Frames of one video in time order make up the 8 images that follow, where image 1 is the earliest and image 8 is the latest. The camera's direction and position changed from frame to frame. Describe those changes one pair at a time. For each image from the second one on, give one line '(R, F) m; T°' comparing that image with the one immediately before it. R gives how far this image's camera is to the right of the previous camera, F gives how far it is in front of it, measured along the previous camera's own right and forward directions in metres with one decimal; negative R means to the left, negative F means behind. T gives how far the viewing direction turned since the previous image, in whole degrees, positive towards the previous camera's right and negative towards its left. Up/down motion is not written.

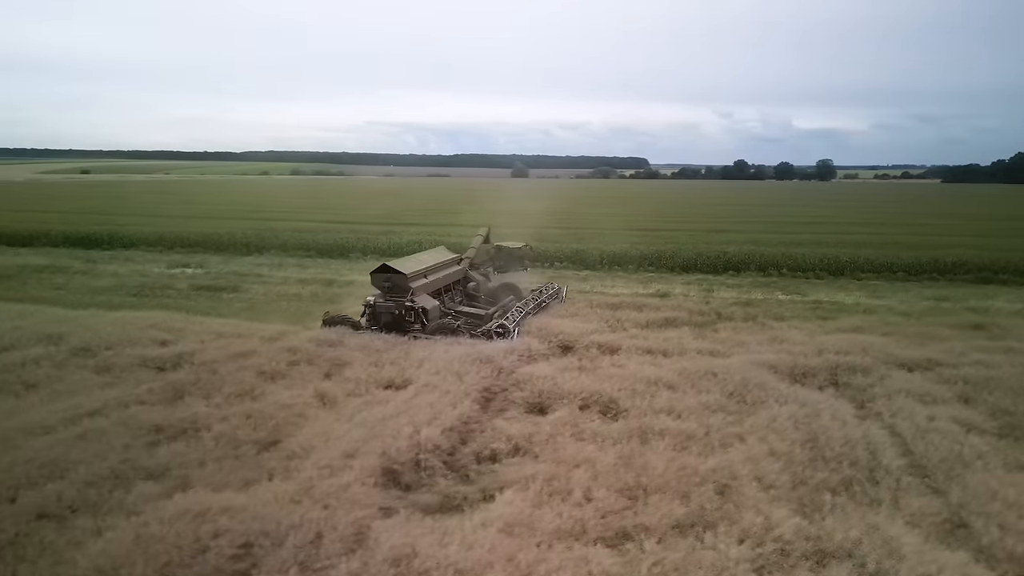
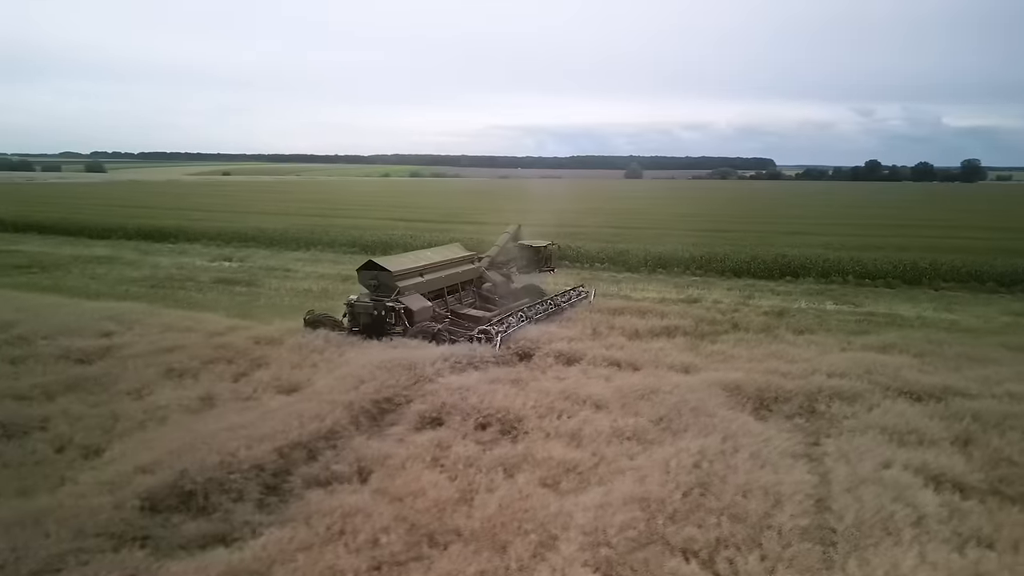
(+1.9, +1.0) m; -9°
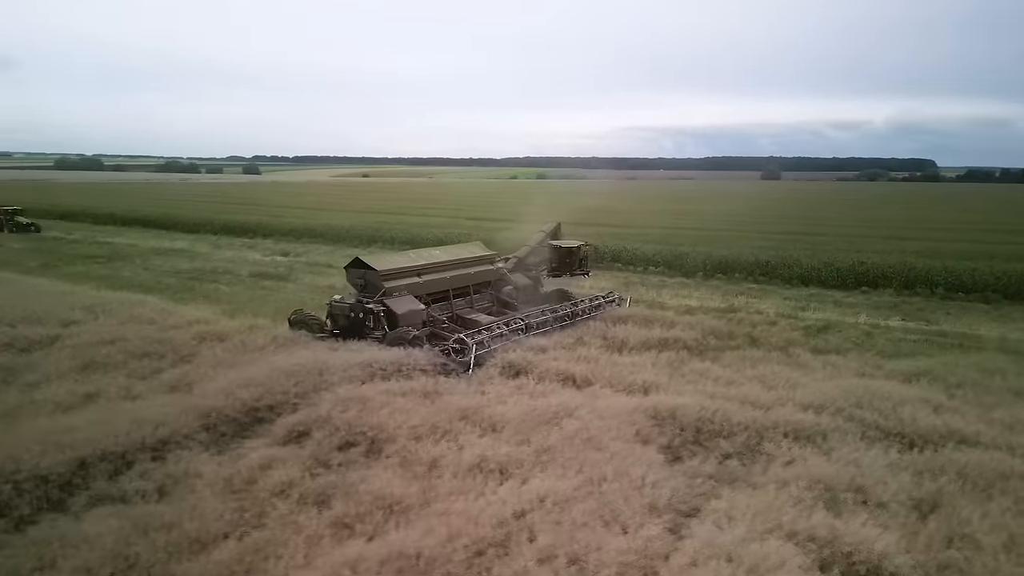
(+1.9, +1.0) m; -10°
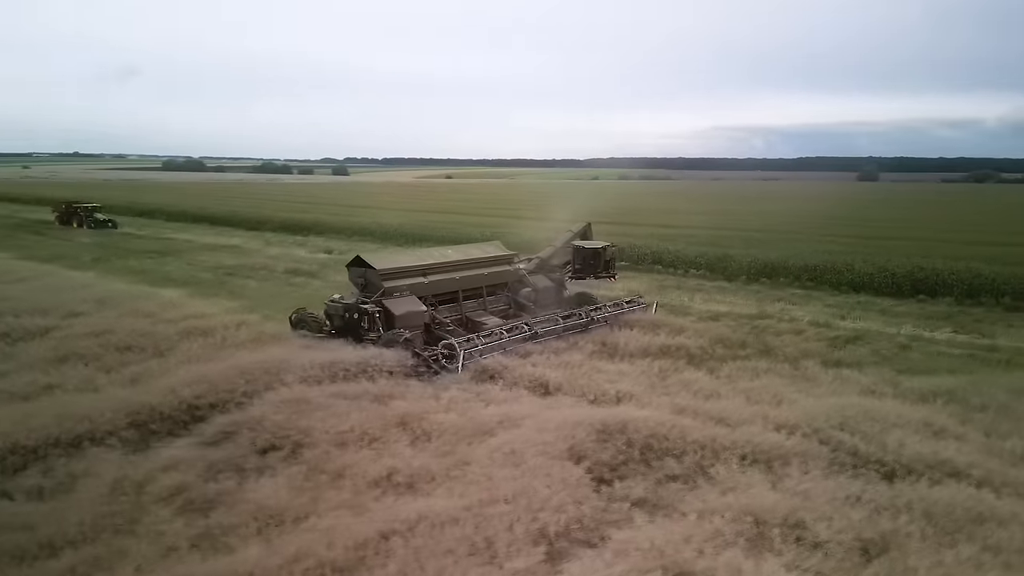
(+1.1, +0.4) m; -6°
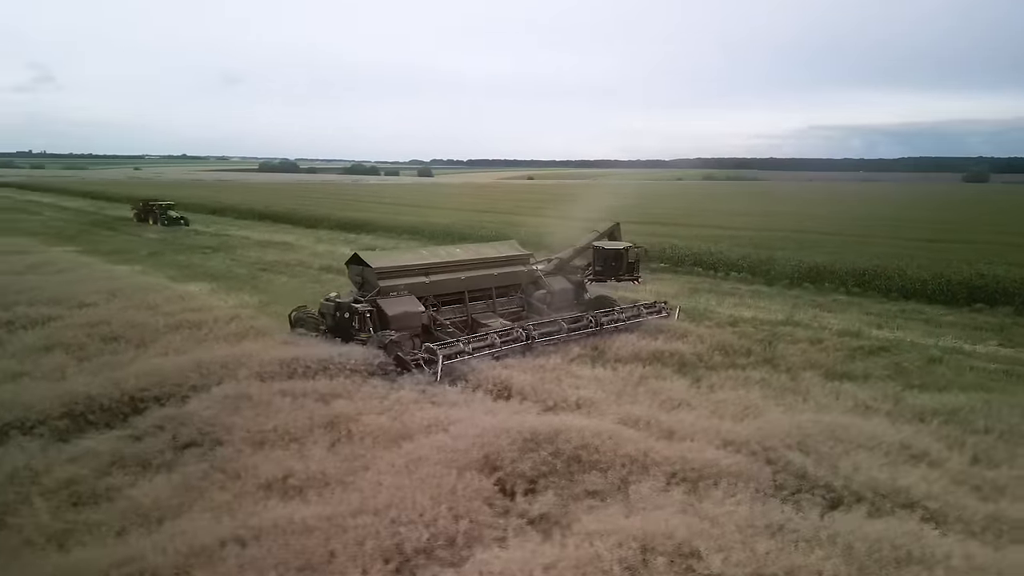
(+1.1, +0.3) m; -6°
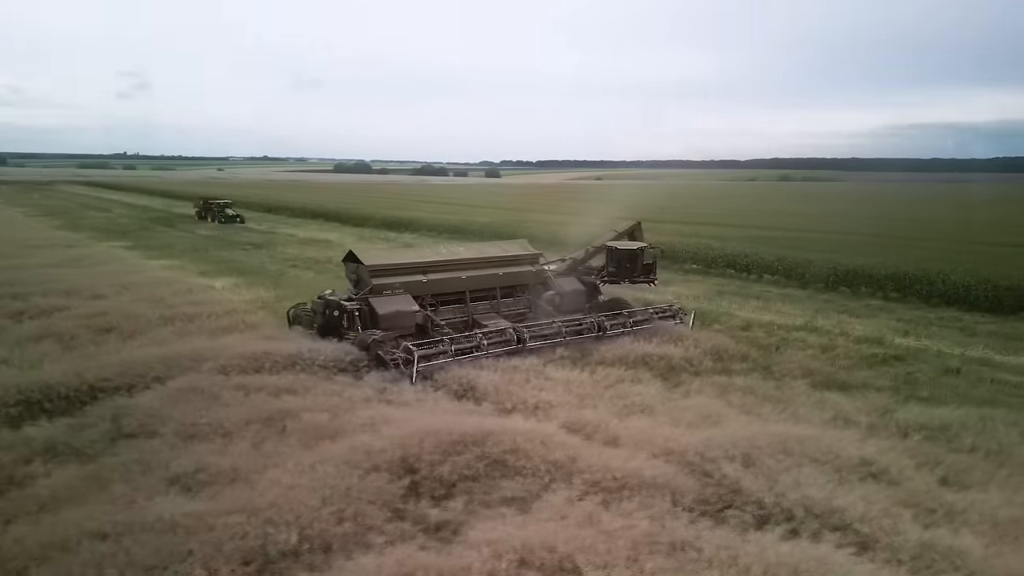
(+0.9, +0.2) m; -5°
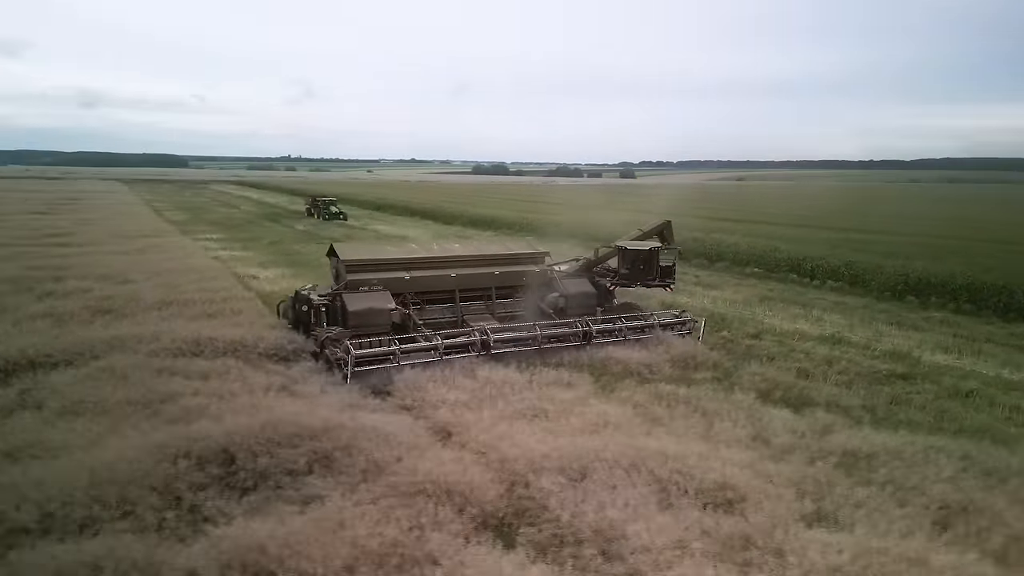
(+1.8, +0.4) m; -10°
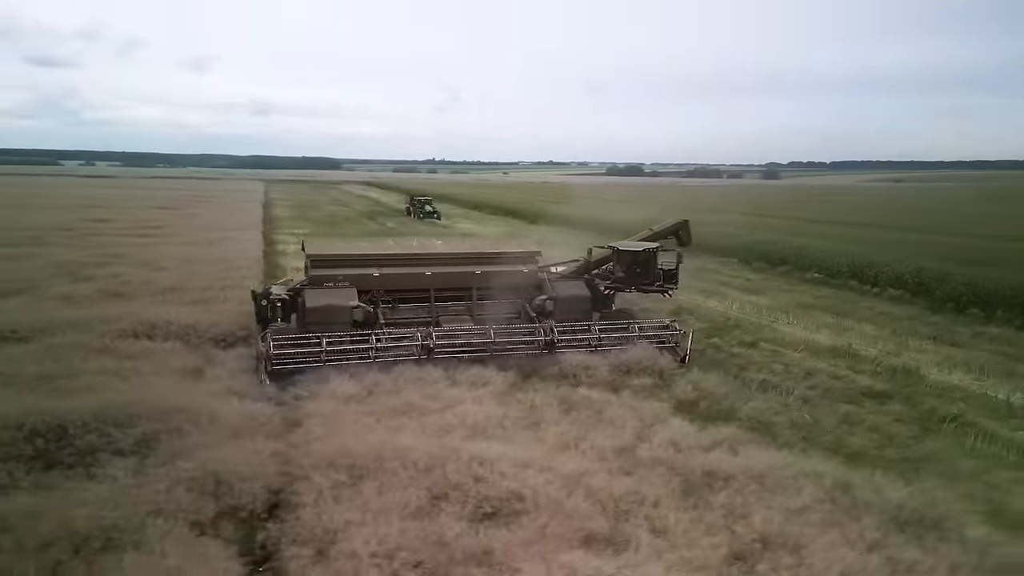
(+1.9, +0.4) m; -10°
